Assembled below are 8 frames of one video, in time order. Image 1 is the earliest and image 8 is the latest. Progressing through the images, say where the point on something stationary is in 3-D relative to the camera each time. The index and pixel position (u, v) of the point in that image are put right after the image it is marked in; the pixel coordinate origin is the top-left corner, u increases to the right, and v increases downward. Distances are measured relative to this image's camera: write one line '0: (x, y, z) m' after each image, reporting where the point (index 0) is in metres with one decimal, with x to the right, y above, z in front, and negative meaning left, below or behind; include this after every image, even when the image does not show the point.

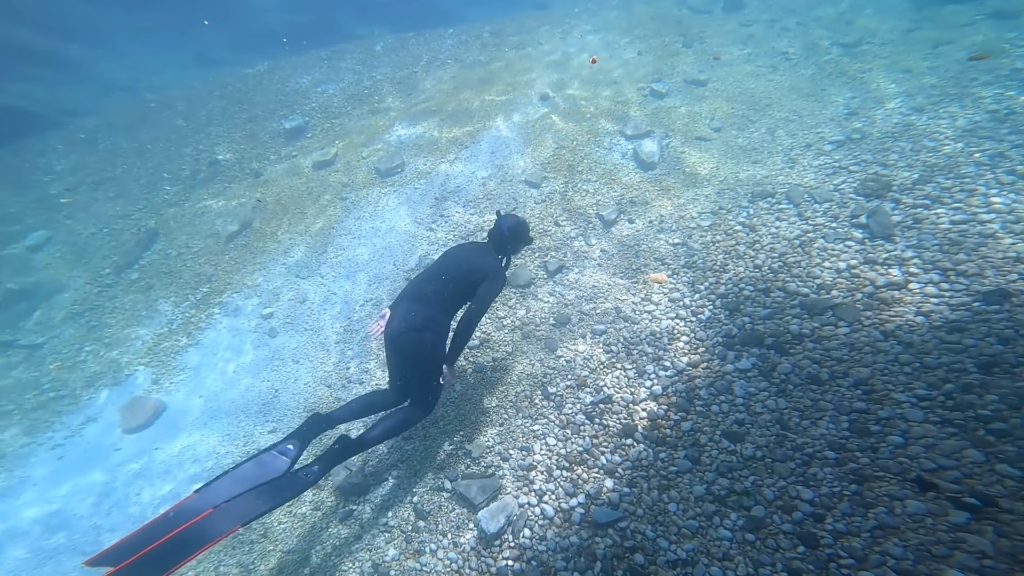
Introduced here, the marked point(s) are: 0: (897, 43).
0: (+7.4, +4.7, +8.4) m
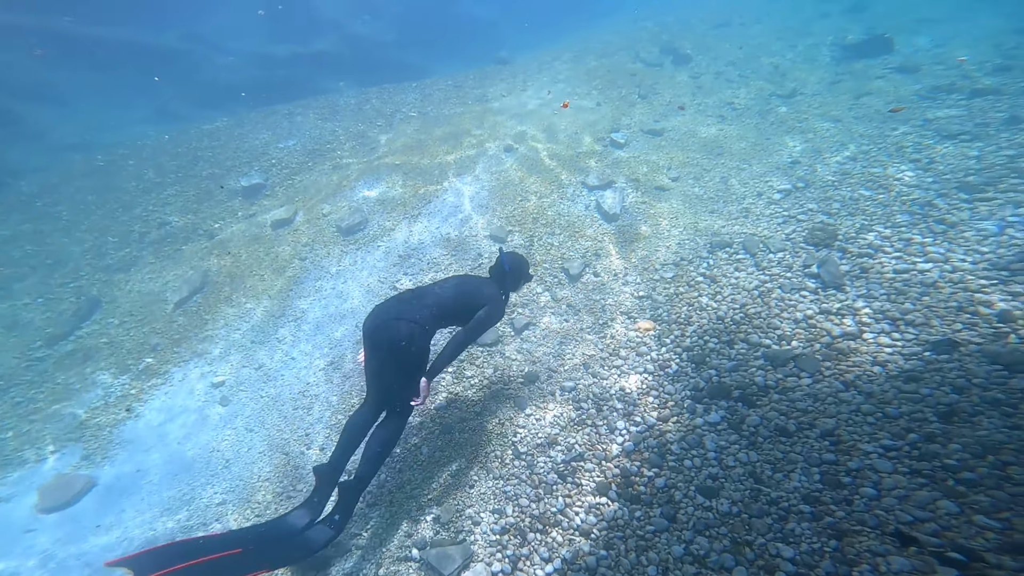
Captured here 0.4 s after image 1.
0: (+6.6, +3.9, +9.1) m
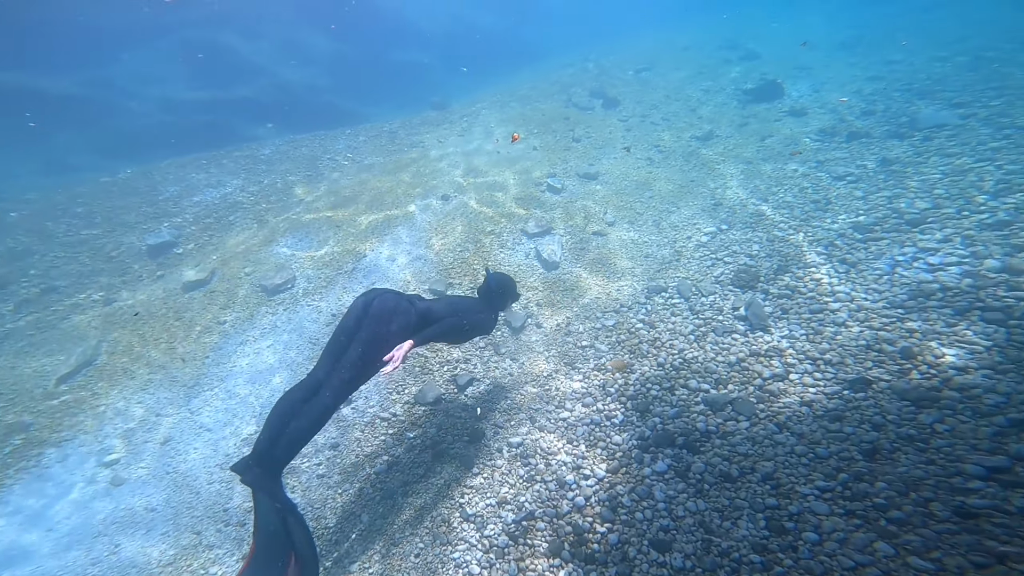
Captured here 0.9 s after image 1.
0: (+5.2, +3.3, +10.0) m
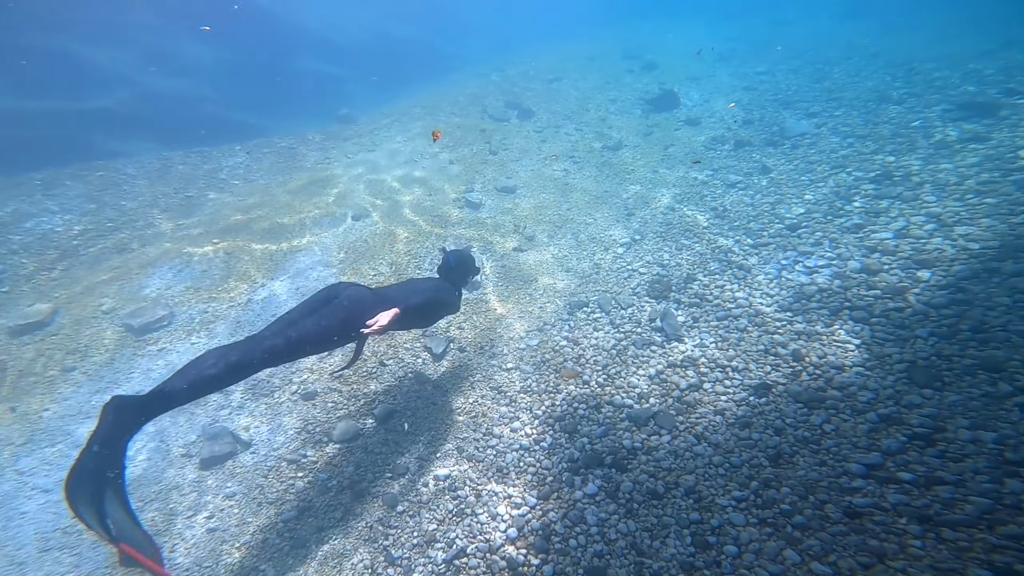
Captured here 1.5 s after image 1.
0: (+3.1, +3.5, +10.5) m
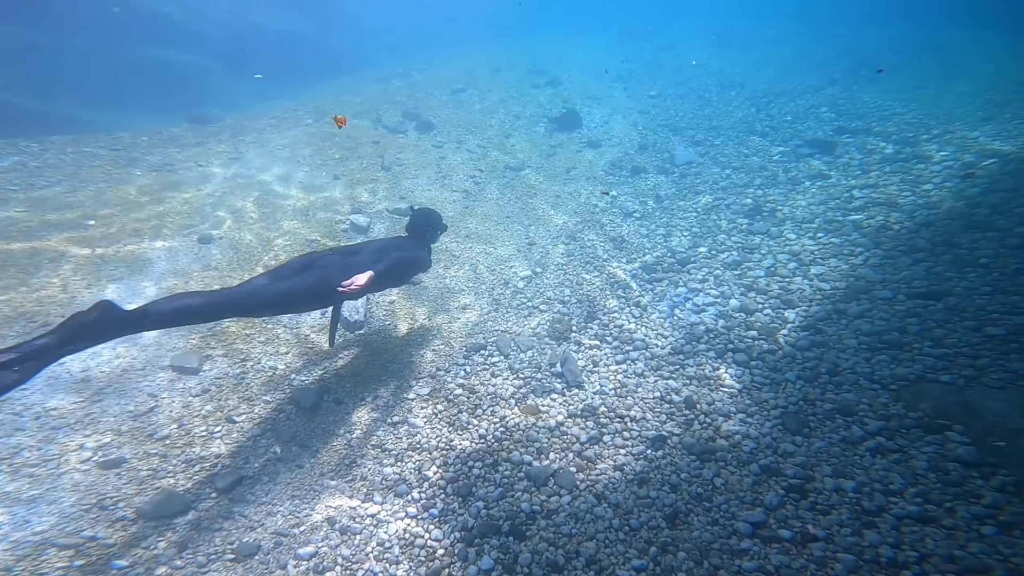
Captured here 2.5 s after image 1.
0: (+0.8, +3.0, +10.5) m
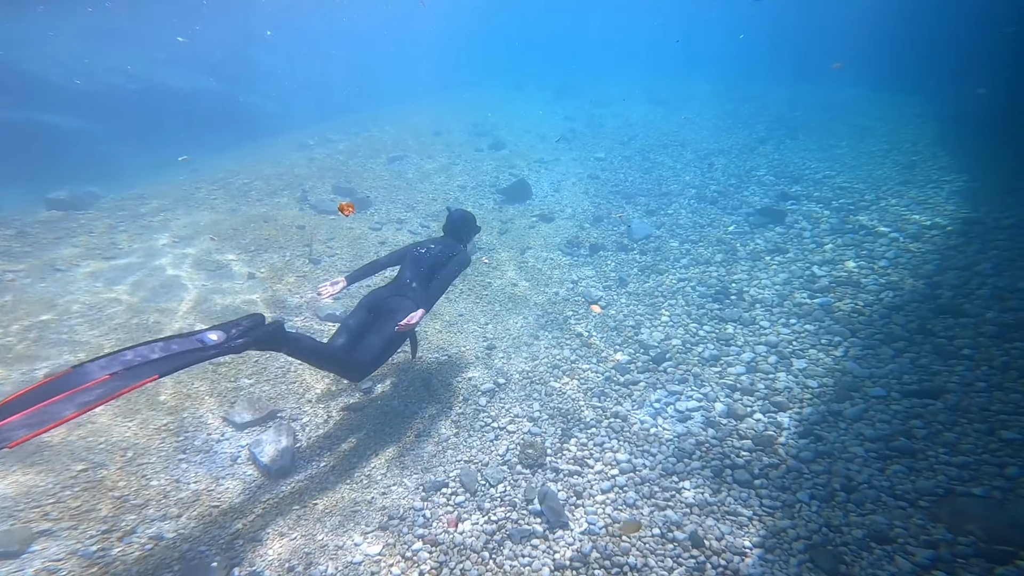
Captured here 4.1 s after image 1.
0: (-0.2, +0.5, +10.3) m
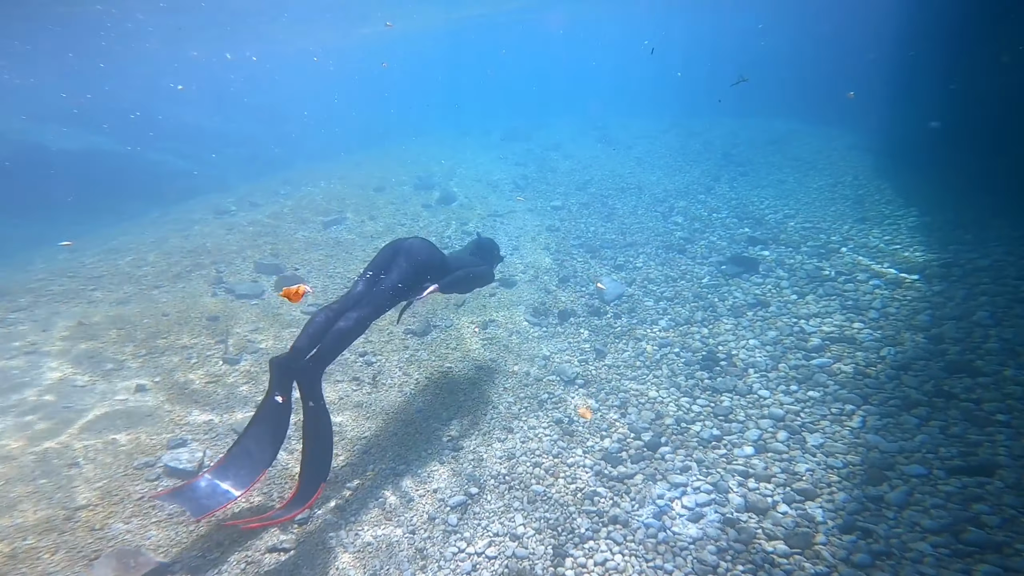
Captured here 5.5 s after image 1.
0: (-1.1, -1.0, +9.3) m
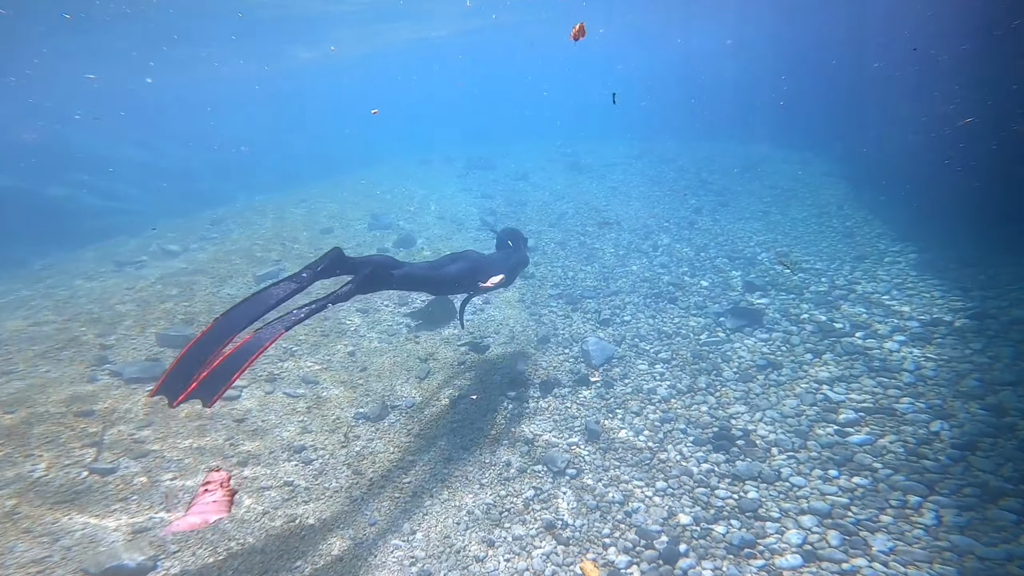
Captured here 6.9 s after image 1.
0: (-1.6, -2.1, +7.9) m
